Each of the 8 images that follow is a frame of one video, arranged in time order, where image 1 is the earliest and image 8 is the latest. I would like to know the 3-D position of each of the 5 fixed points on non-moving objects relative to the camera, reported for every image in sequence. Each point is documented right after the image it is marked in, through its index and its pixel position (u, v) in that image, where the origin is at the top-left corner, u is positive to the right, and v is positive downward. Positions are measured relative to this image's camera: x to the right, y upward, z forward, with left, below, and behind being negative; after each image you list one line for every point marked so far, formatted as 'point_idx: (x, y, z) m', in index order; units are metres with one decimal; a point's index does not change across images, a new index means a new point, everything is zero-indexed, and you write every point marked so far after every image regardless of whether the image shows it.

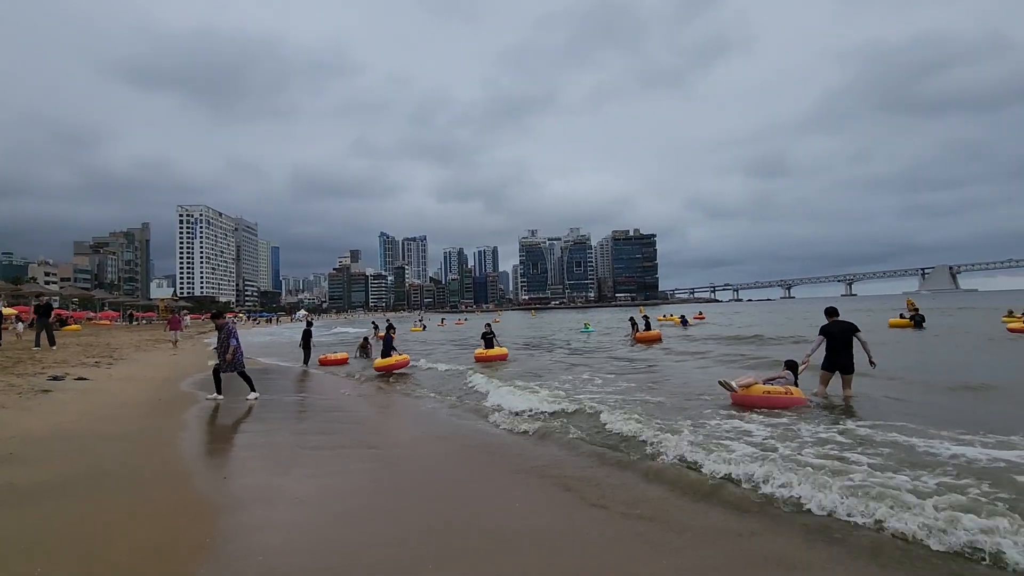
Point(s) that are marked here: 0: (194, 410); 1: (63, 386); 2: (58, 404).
0: (-5.4, -2.1, +9.2) m
1: (-8.4, -1.8, +10.1) m
2: (-7.0, -1.8, +8.5) m
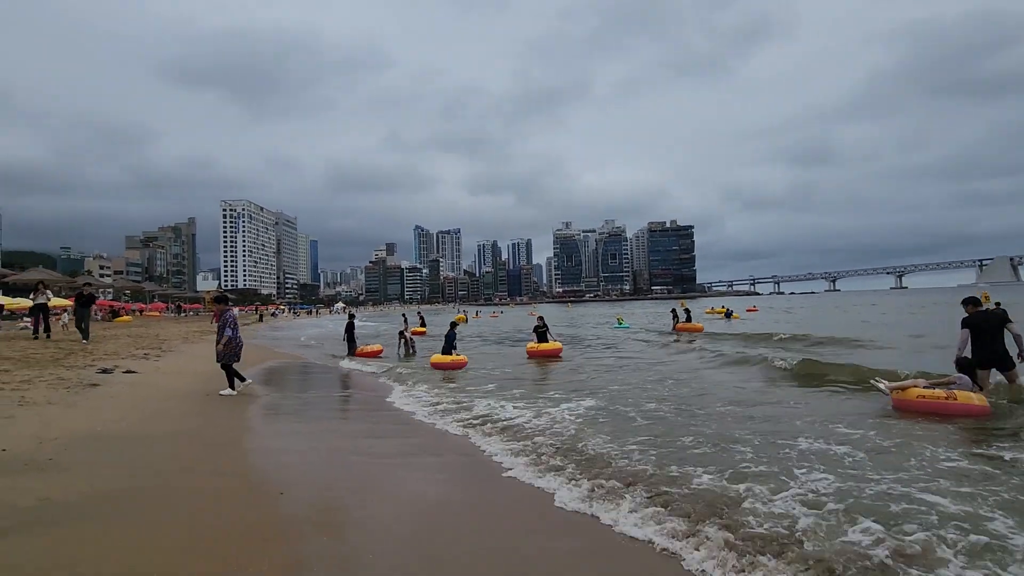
0: (-4.3, -2.0, +8.7) m
1: (-7.2, -1.6, +9.8) m
2: (-6.0, -1.7, +8.1) m
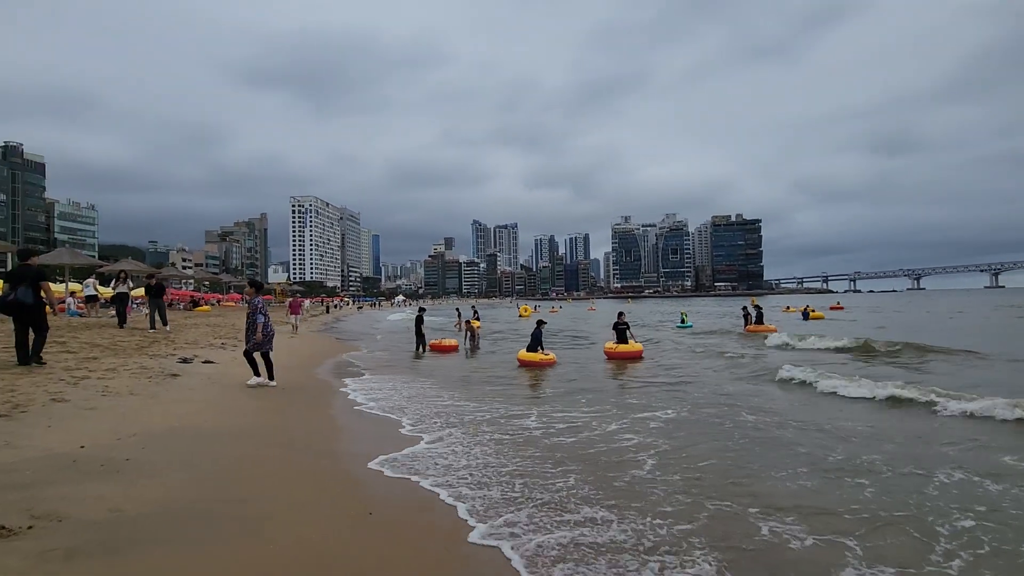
0: (-3.0, -1.8, +8.4) m
1: (-5.8, -1.5, +9.7) m
2: (-4.7, -1.5, +7.9) m
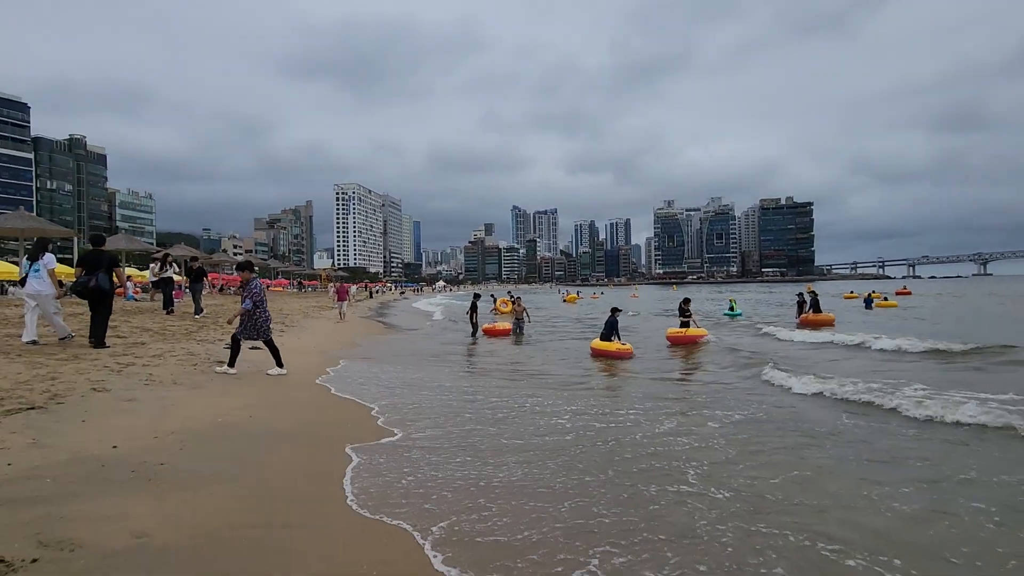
0: (-2.1, -1.6, +7.8) m
1: (-4.7, -1.2, +9.3) m
2: (-3.8, -1.3, +7.5) m
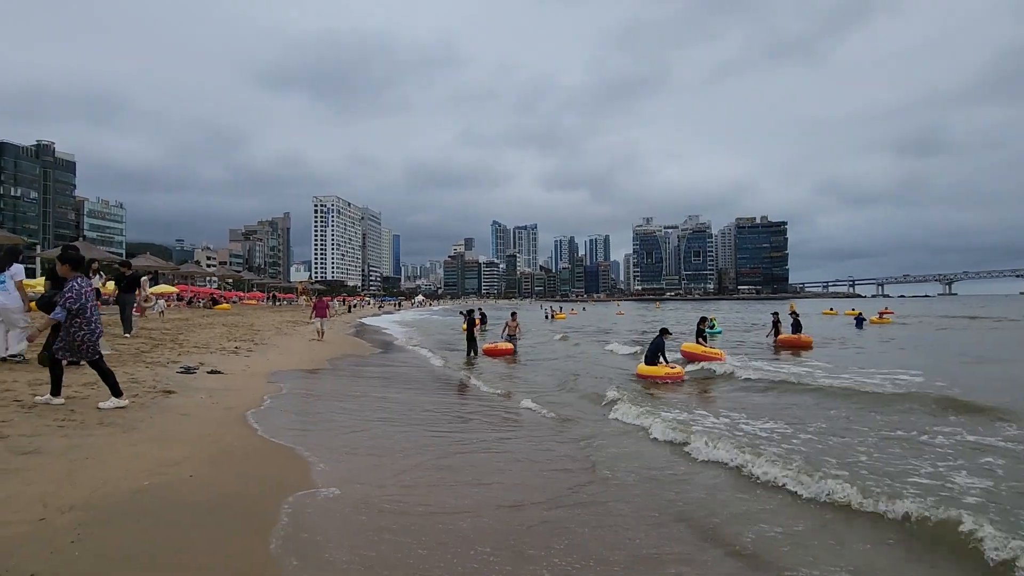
0: (-1.9, -1.7, +6.4) m
1: (-4.6, -1.4, +7.9) m
2: (-3.6, -1.4, +6.0) m
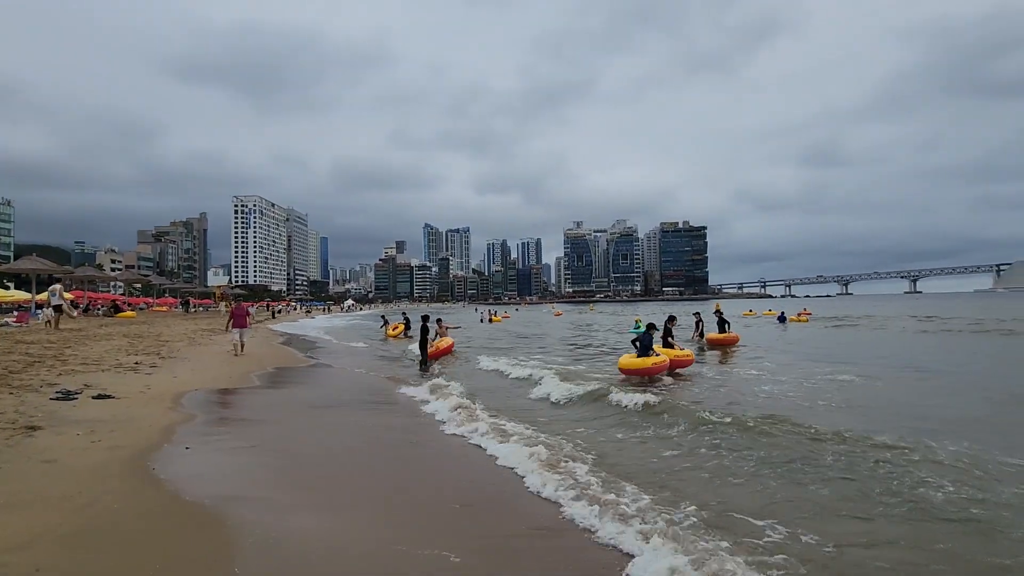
0: (-2.2, -1.8, +5.2) m
1: (-5.1, -1.4, +6.3) m
2: (-3.9, -1.5, +4.6) m
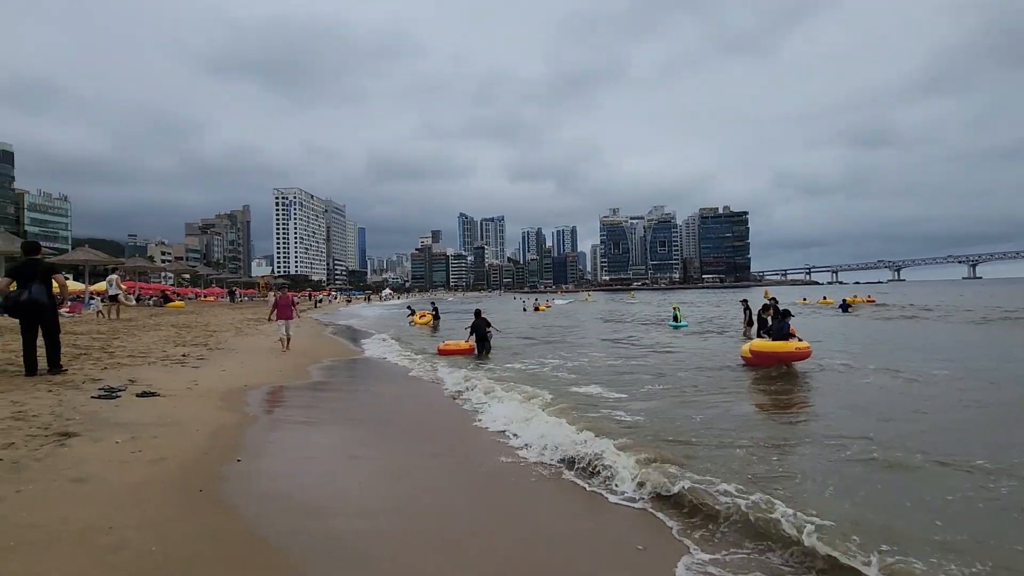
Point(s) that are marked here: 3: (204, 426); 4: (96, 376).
0: (-1.3, -1.7, +4.3) m
1: (-4.1, -1.3, +5.6) m
2: (-3.0, -1.4, +3.8) m
3: (-3.2, -1.4, +5.7) m
4: (-6.0, -1.2, +7.8) m
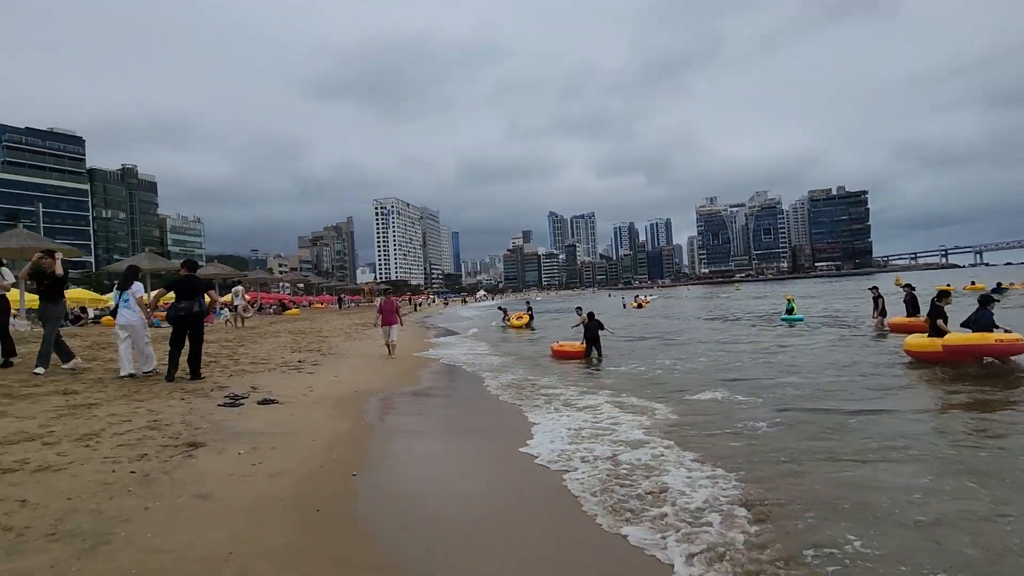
0: (-0.3, -1.7, +3.9) m
1: (-2.9, -1.4, +5.6) m
2: (-2.1, -1.4, +3.7) m
3: (-2.0, -1.5, +5.6) m
4: (-4.3, -1.4, +8.2) m
